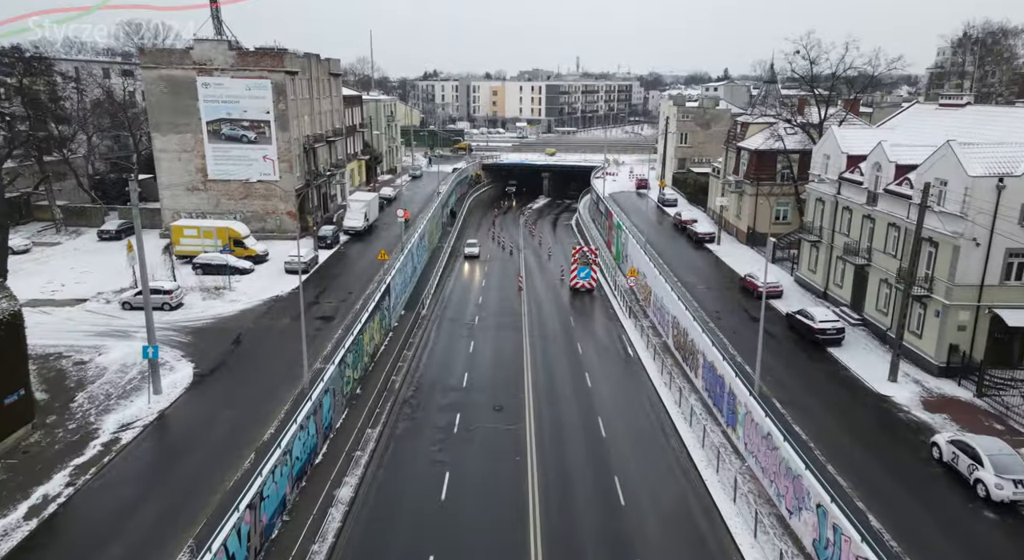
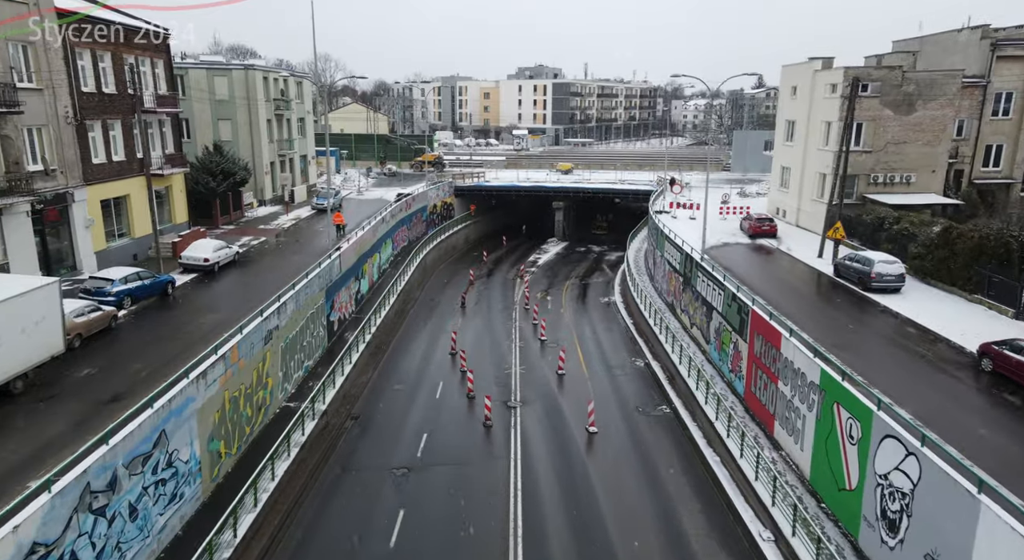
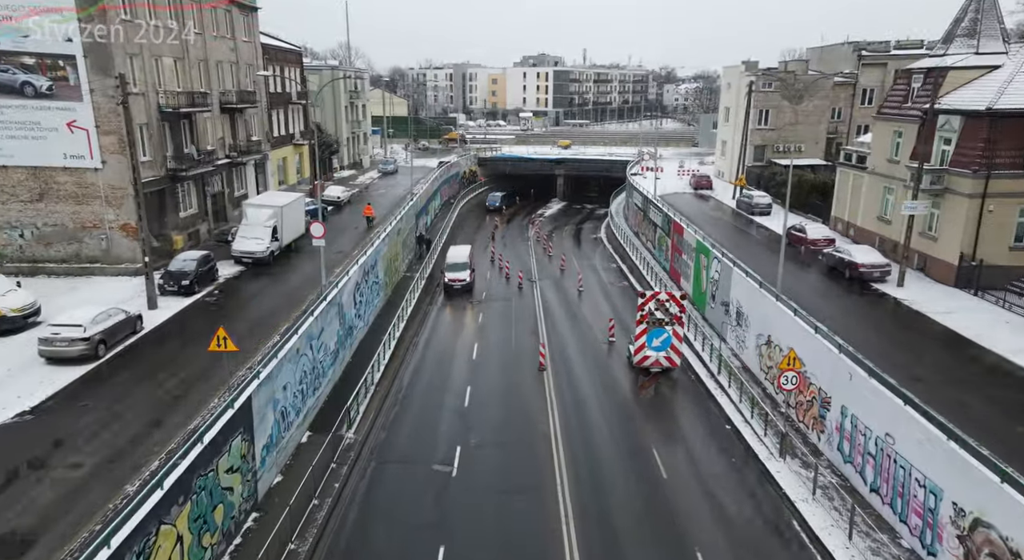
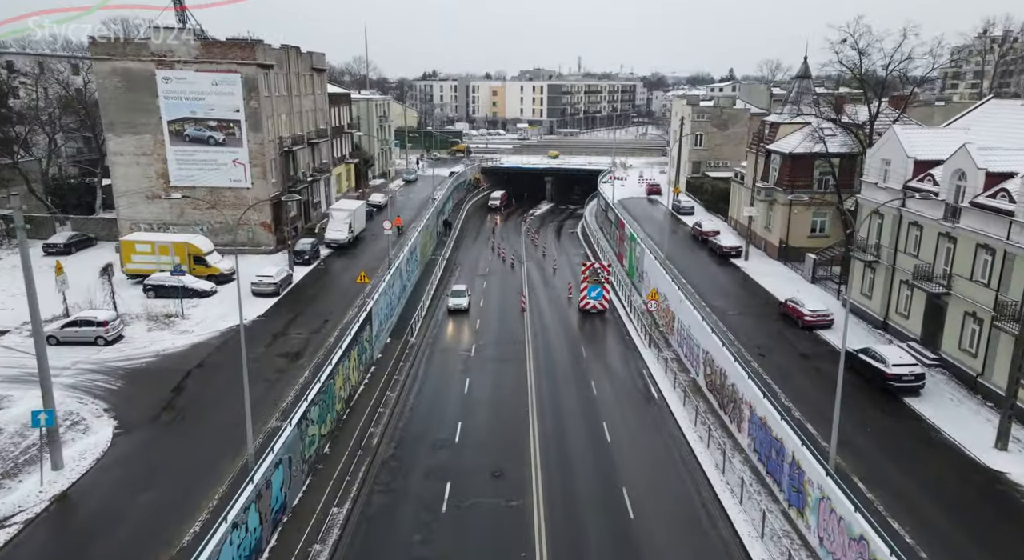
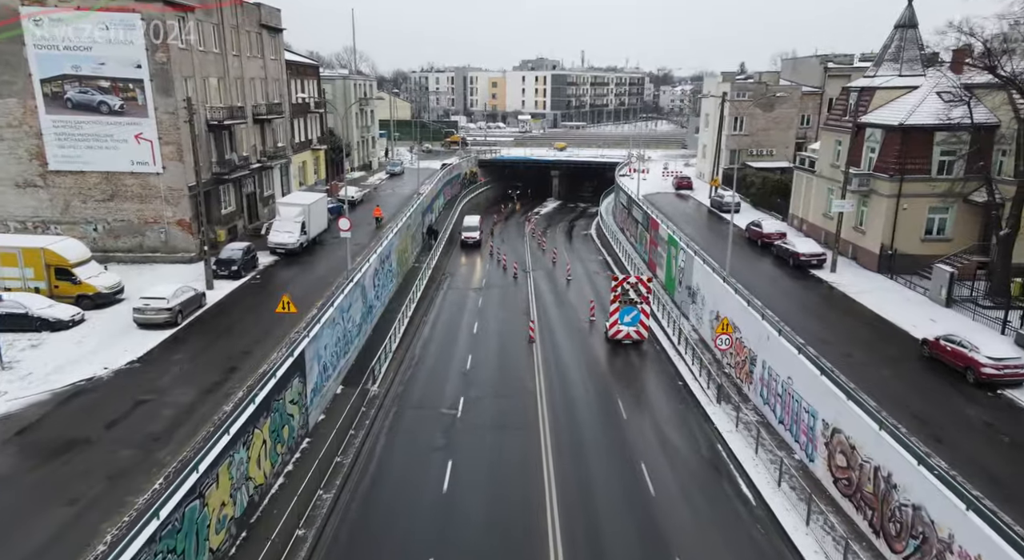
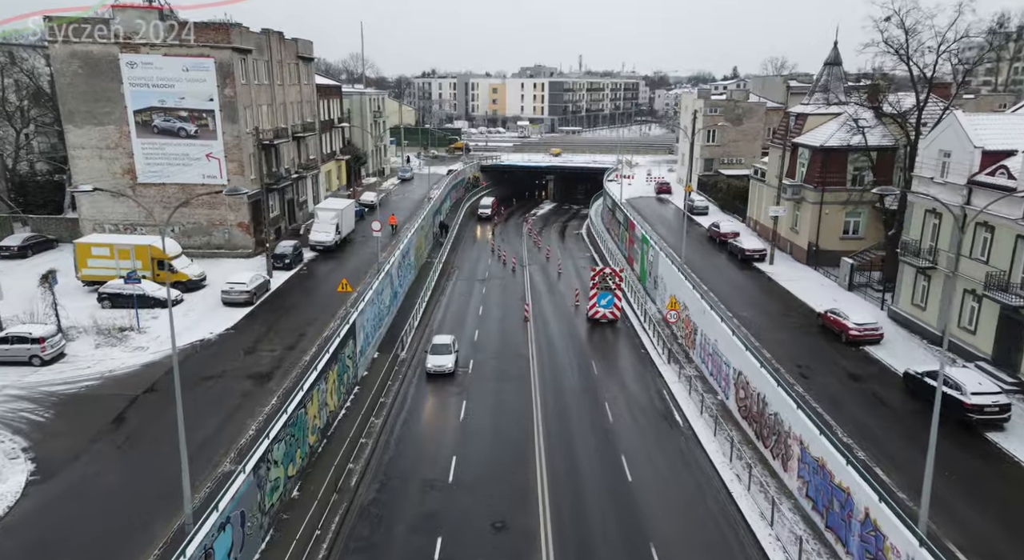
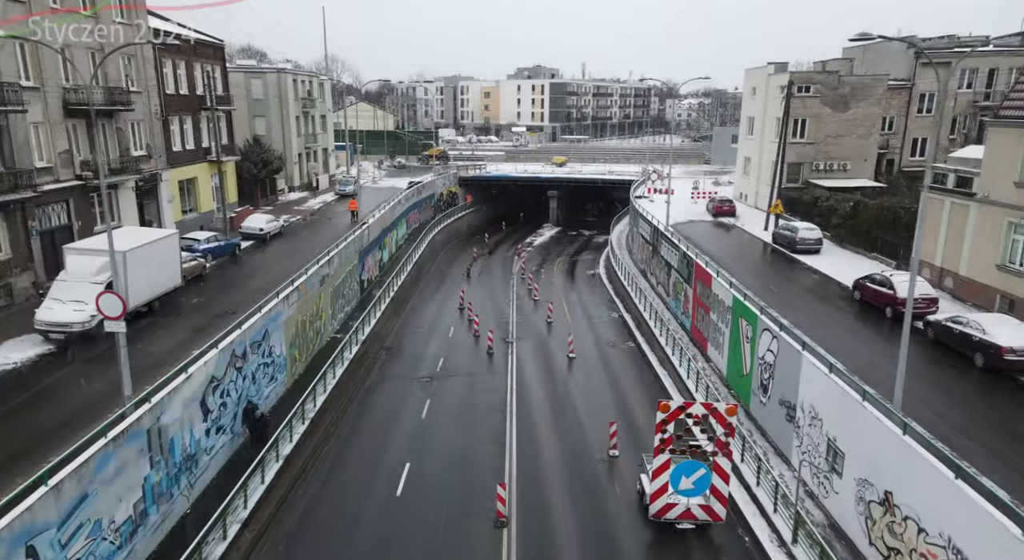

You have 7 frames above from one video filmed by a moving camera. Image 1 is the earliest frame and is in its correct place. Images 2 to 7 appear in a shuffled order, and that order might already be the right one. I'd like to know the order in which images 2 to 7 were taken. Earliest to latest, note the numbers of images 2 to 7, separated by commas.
4, 6, 5, 3, 7, 2
